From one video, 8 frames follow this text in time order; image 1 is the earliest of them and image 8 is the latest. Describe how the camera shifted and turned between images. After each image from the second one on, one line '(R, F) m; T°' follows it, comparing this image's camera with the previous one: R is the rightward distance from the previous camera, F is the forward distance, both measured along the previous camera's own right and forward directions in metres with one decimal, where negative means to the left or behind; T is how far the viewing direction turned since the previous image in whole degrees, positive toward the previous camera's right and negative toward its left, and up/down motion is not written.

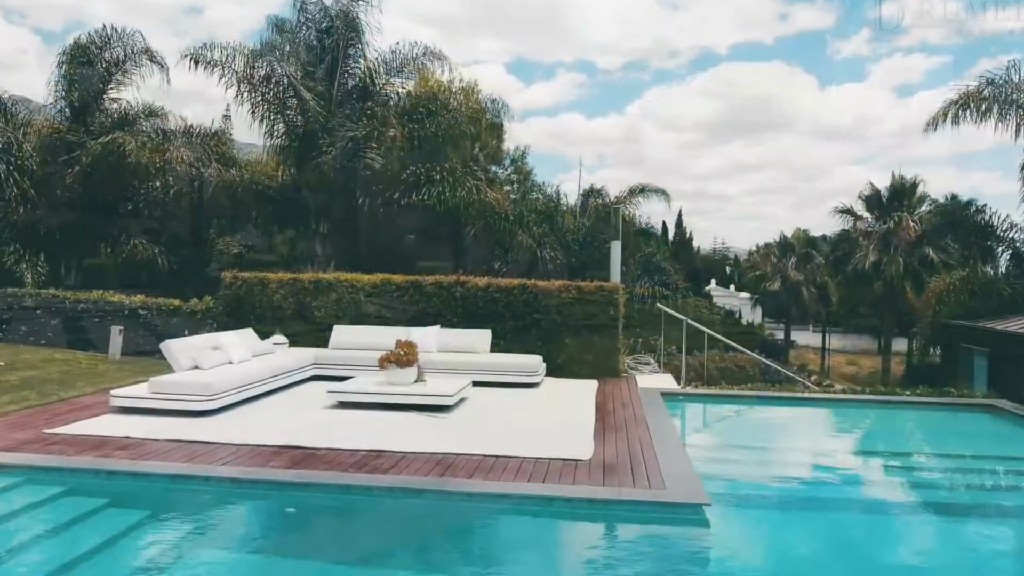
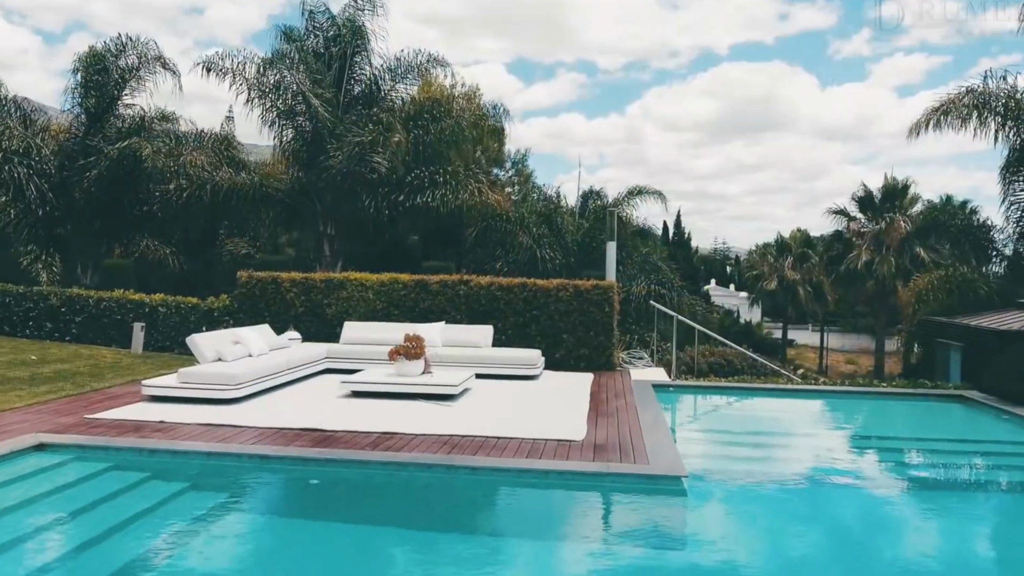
(0.0, -0.6) m; 0°
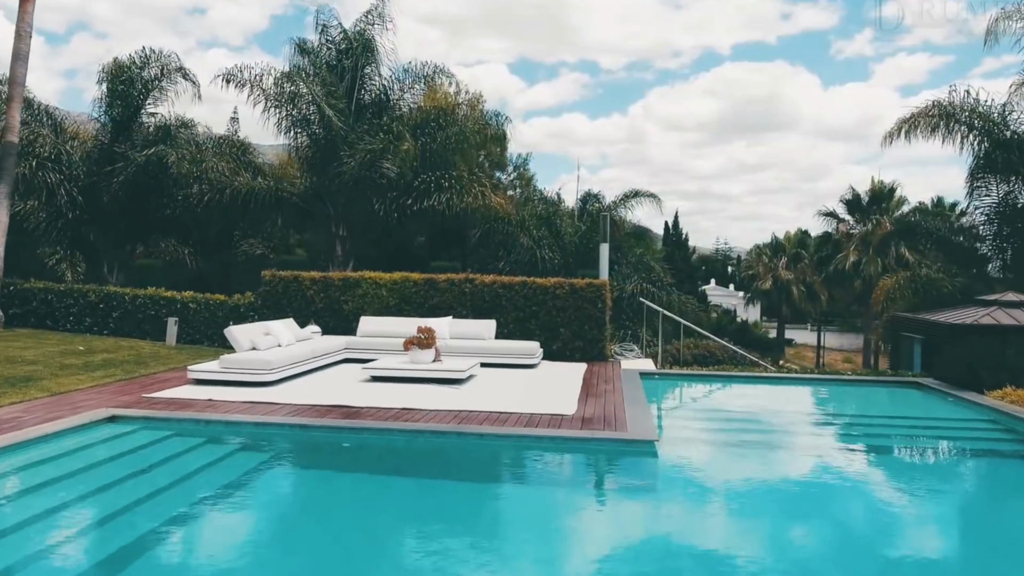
(0.0, -1.0) m; 0°
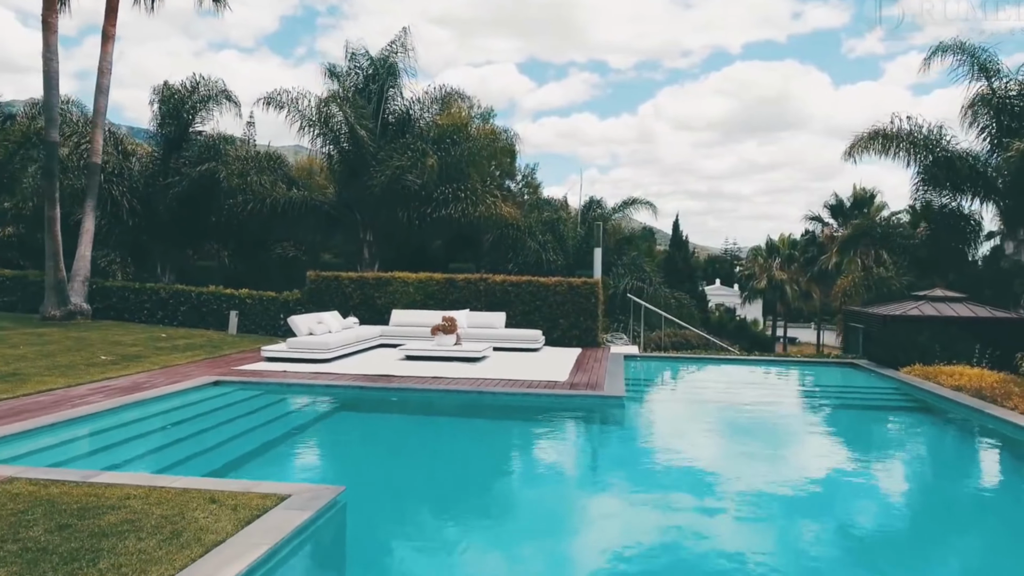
(0.0, -2.1) m; -1°
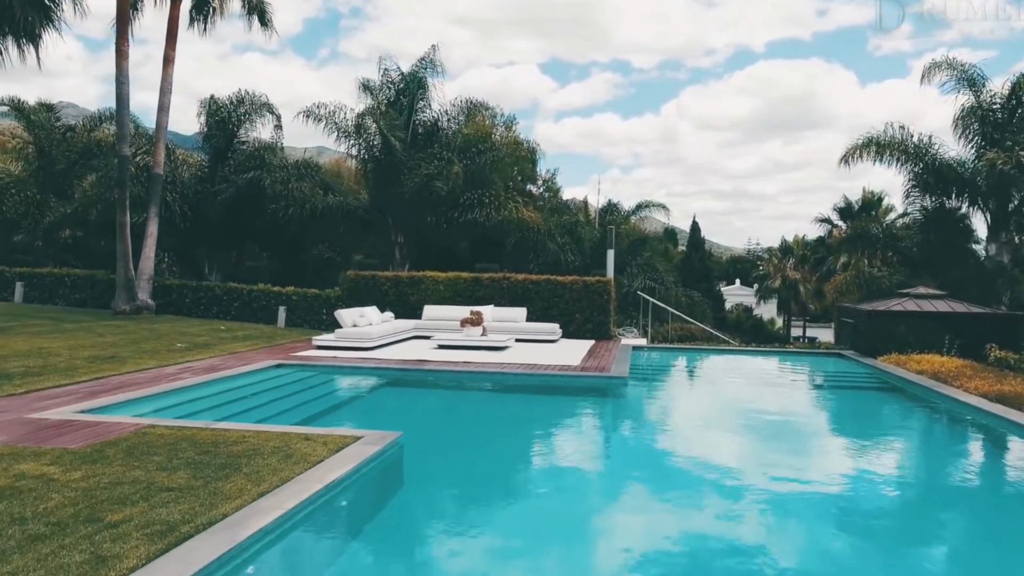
(0.0, -1.4) m; -2°
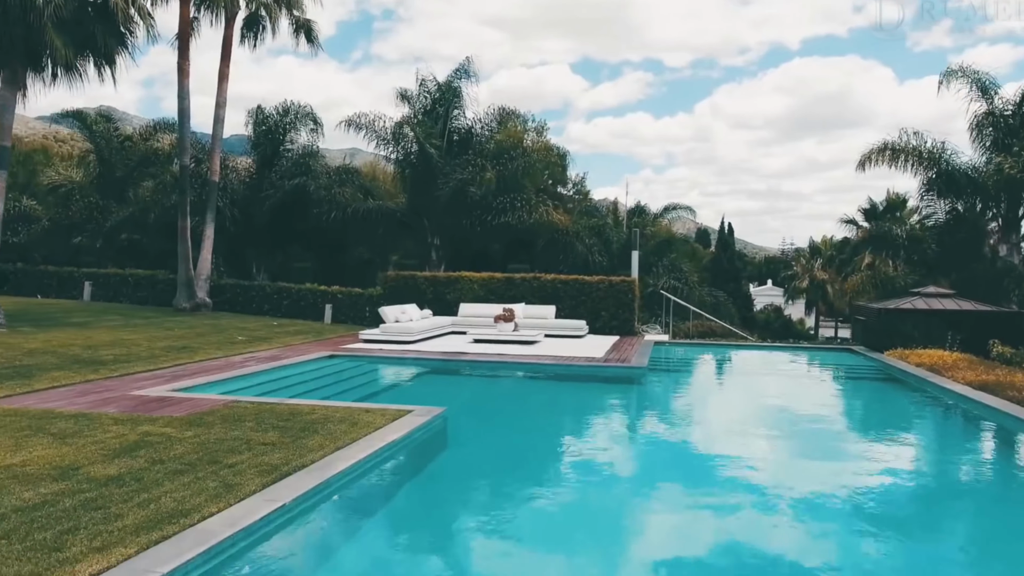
(0.0, -1.0) m; -2°
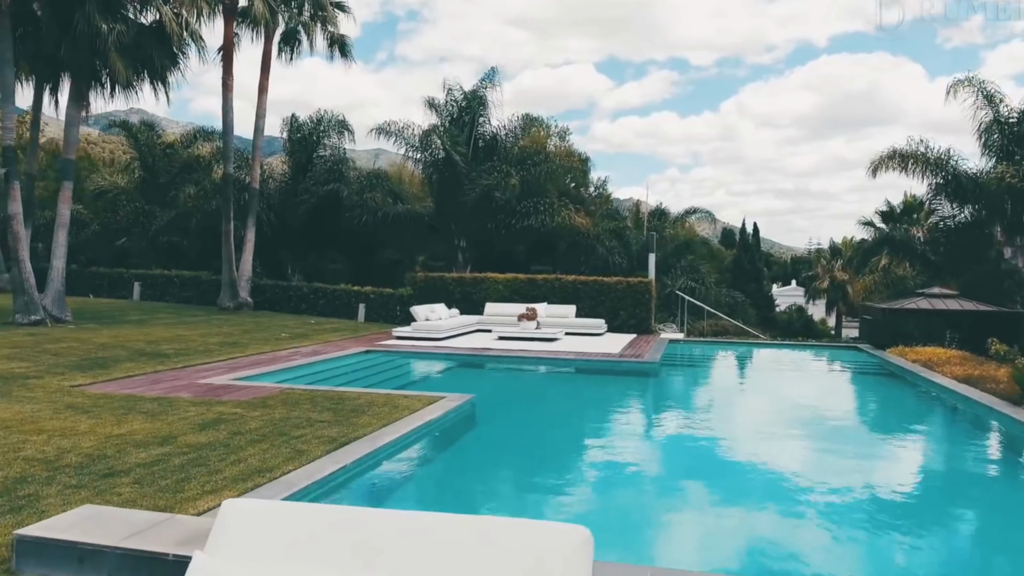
(0.0, -0.9) m; -2°
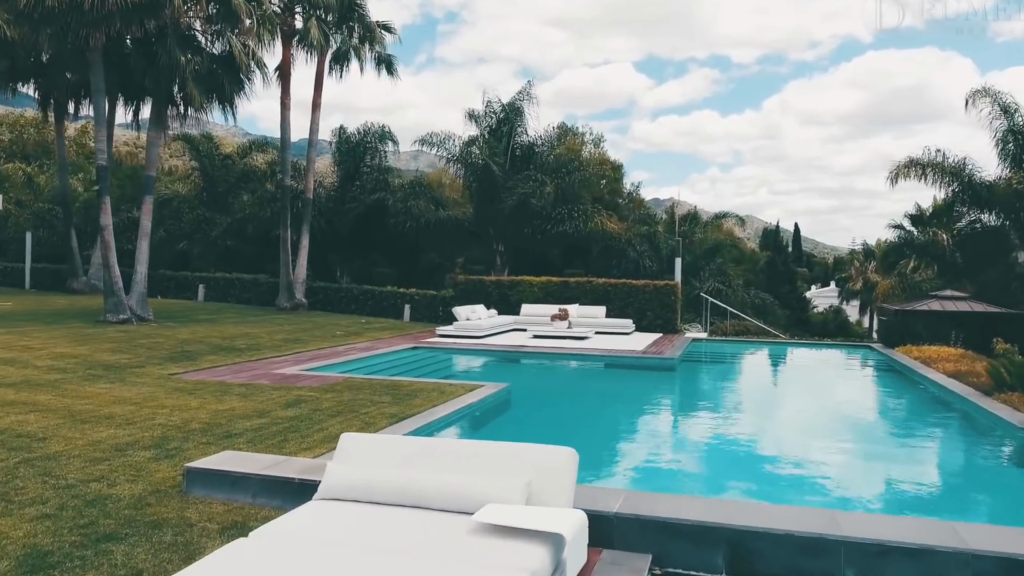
(+0.1, -1.3) m; -3°
